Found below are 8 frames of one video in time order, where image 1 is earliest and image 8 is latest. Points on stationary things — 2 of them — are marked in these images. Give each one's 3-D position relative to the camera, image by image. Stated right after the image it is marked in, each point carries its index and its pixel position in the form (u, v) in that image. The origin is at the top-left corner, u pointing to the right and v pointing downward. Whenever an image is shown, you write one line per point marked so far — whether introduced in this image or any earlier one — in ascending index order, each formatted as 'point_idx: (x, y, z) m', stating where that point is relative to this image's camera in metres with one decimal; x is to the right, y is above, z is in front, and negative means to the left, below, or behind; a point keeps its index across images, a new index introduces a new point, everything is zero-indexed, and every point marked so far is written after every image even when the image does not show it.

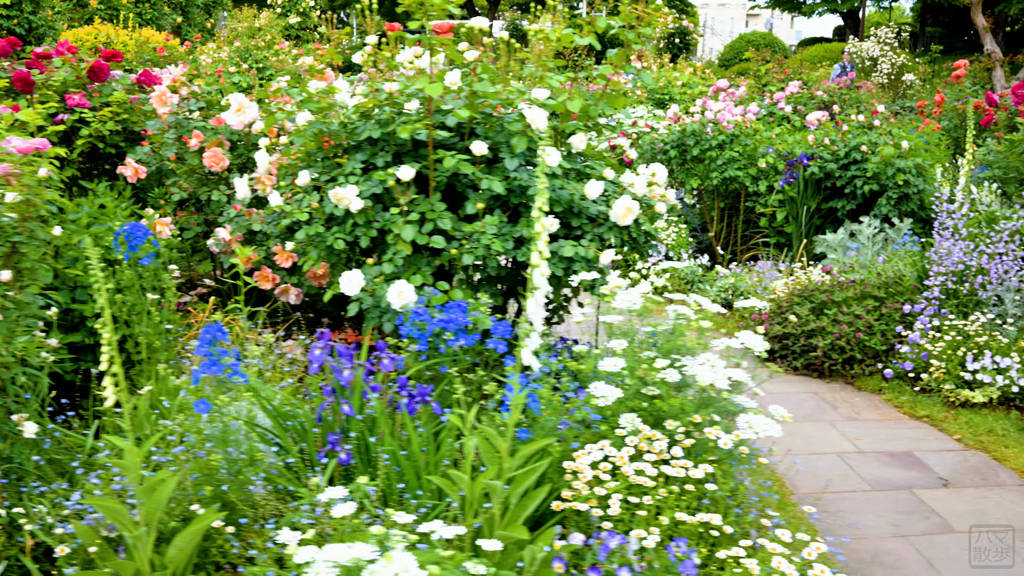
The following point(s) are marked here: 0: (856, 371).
0: (+1.3, -0.3, +4.9) m
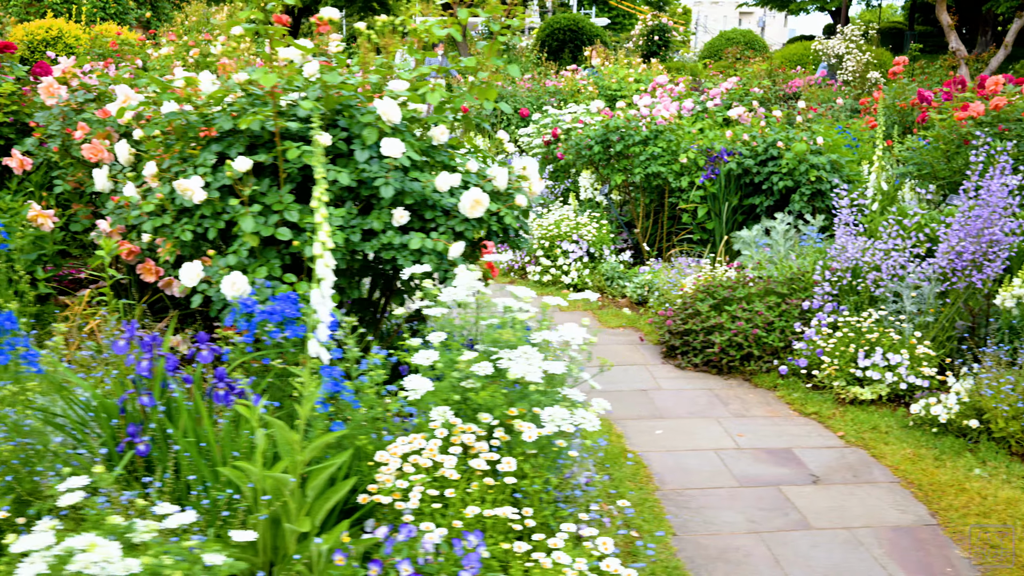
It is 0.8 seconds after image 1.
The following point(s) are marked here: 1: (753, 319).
0: (+0.9, -0.3, +4.9) m
1: (+0.9, -0.1, +5.0) m
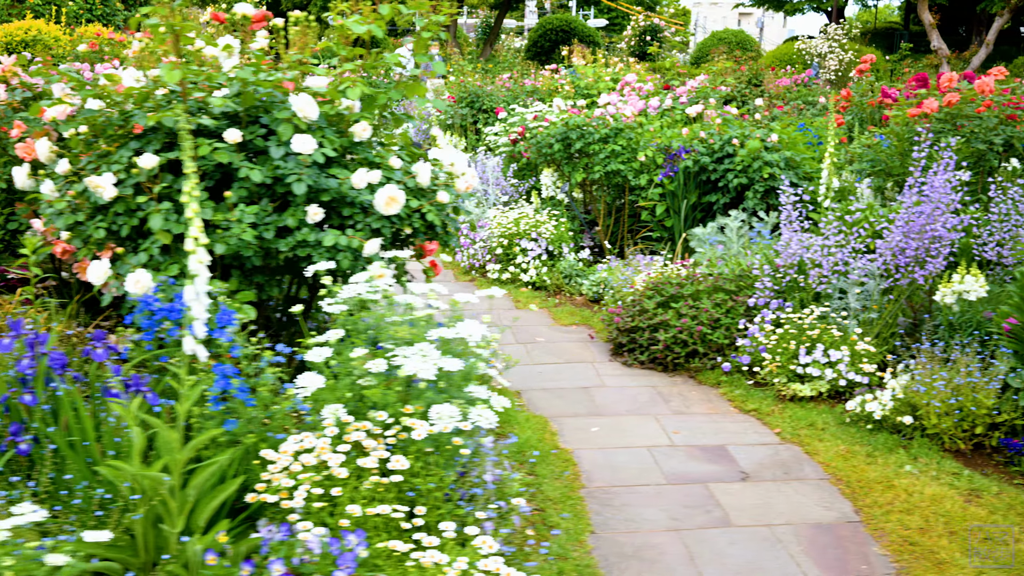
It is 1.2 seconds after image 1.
0: (+0.7, -0.3, +4.9) m
1: (+0.7, -0.1, +4.9) m
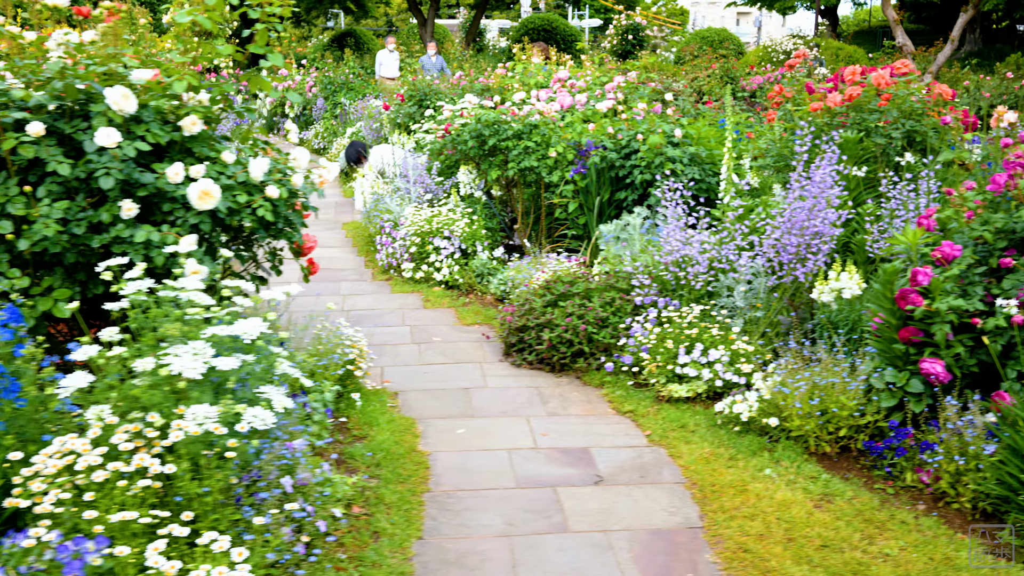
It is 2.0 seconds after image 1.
0: (+0.3, -0.3, +4.7) m
1: (+0.3, -0.1, +4.8) m
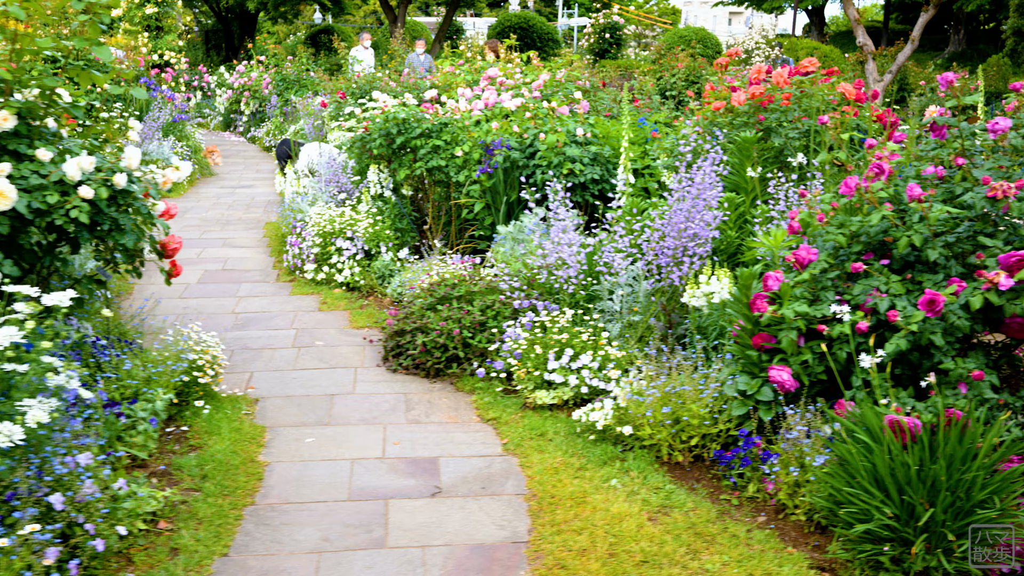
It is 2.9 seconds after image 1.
0: (-0.2, -0.3, +4.6) m
1: (-0.2, -0.1, +4.7) m
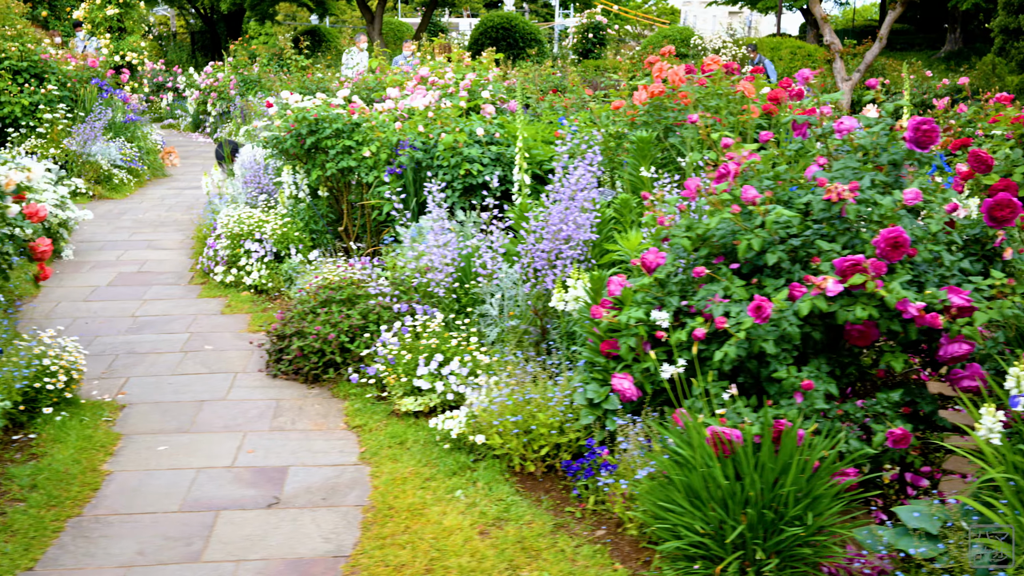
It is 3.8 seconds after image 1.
0: (-0.6, -0.3, +4.5) m
1: (-0.6, -0.1, +4.6) m
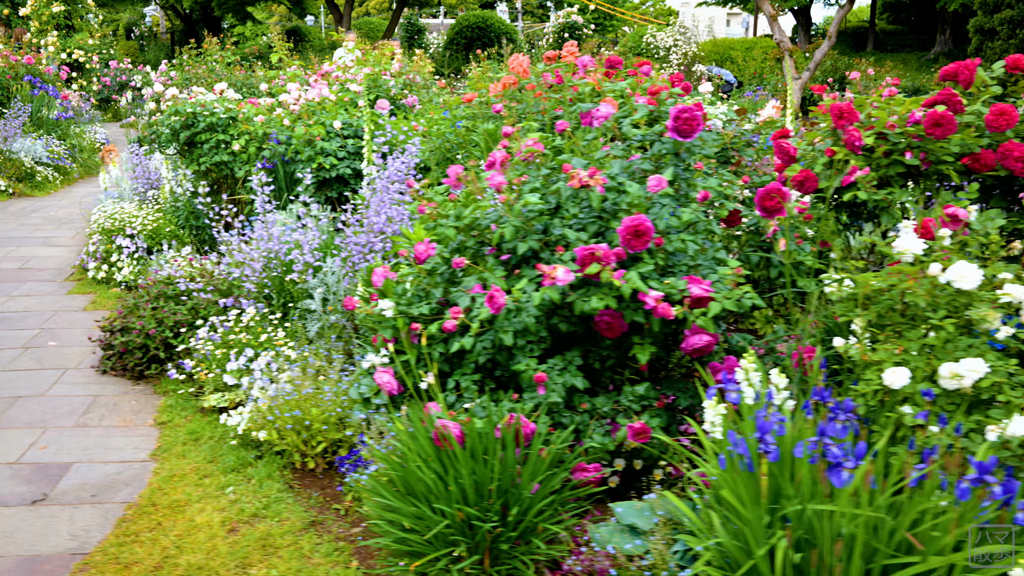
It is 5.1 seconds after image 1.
0: (-1.2, -0.3, +4.4) m
1: (-1.2, -0.1, +4.5) m
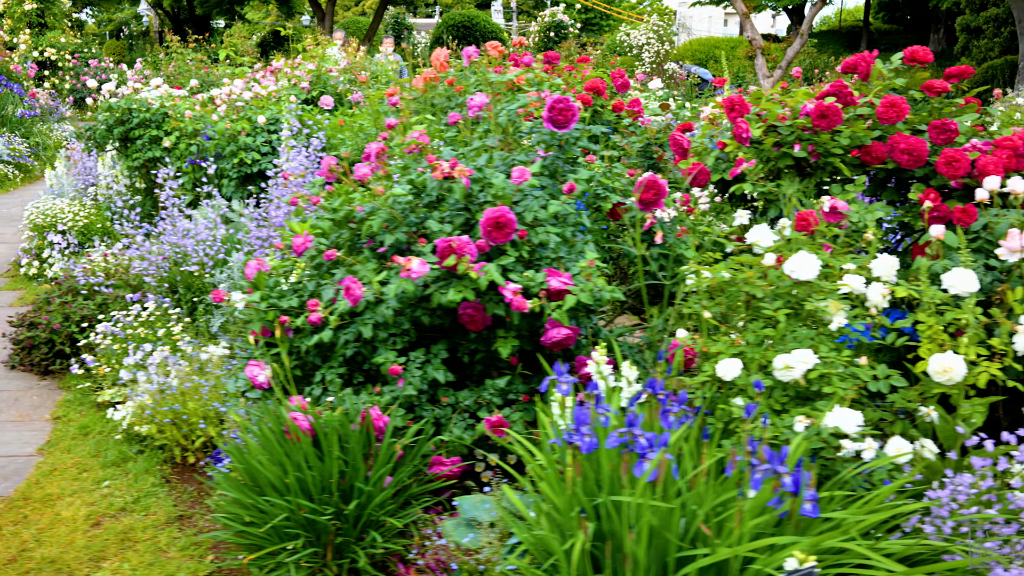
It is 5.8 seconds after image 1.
0: (-1.5, -0.3, +4.4) m
1: (-1.5, -0.1, +4.5) m
